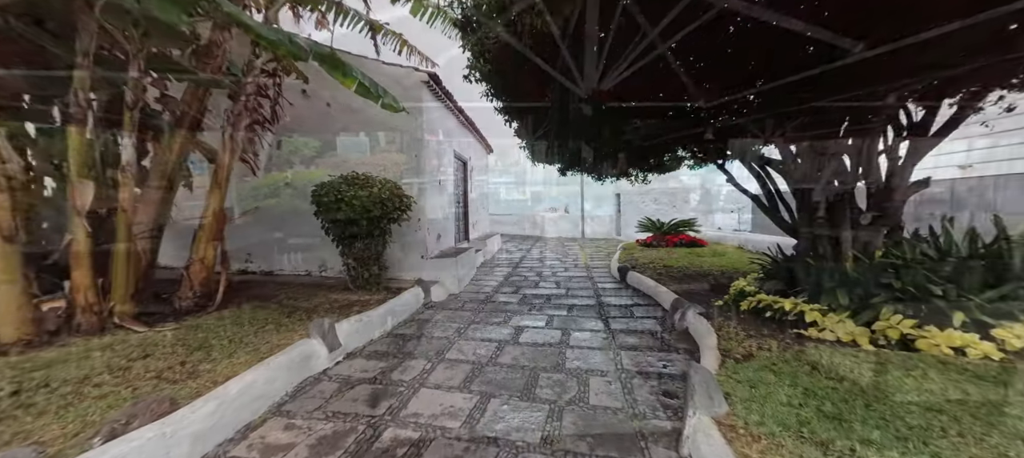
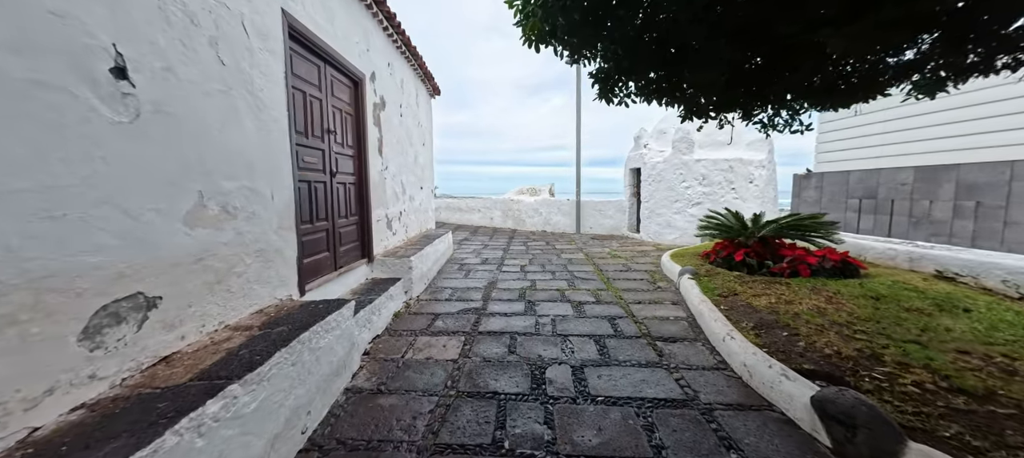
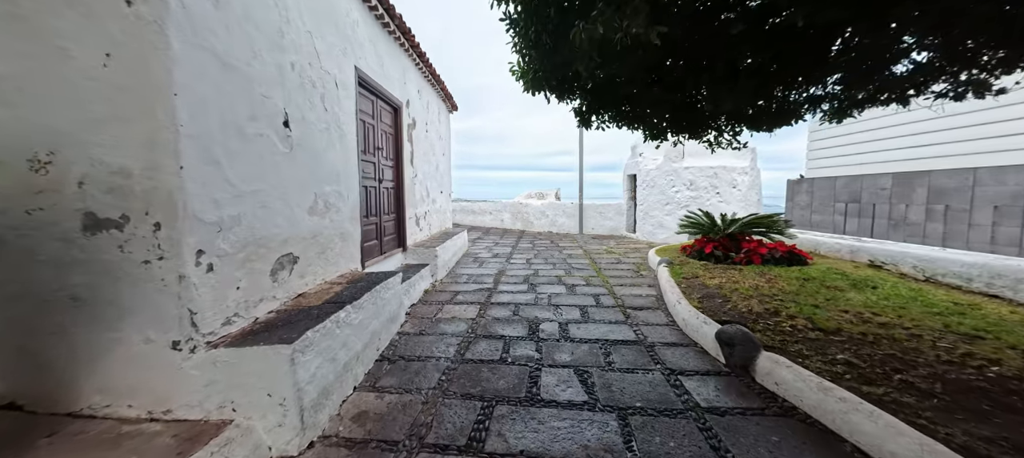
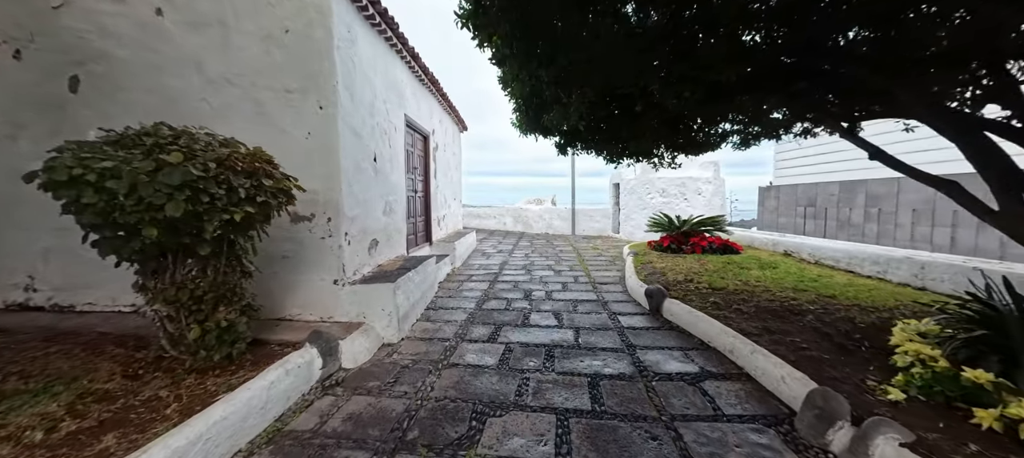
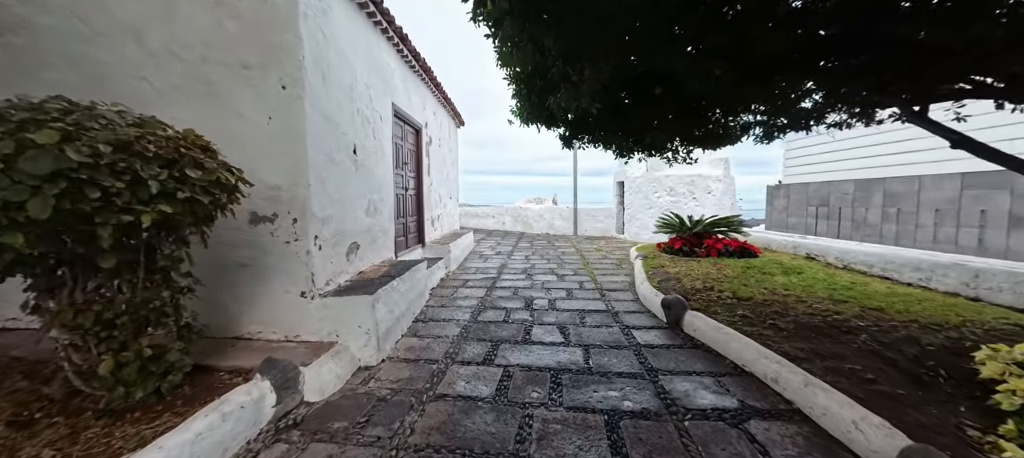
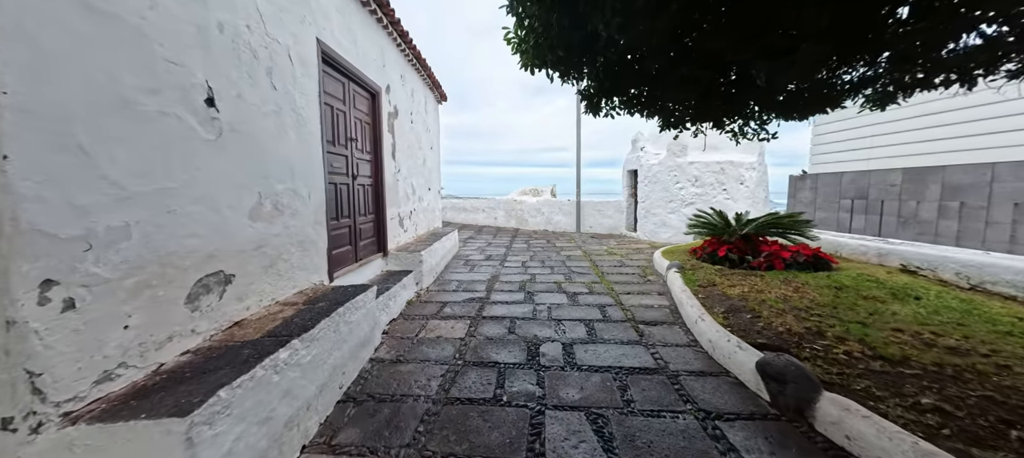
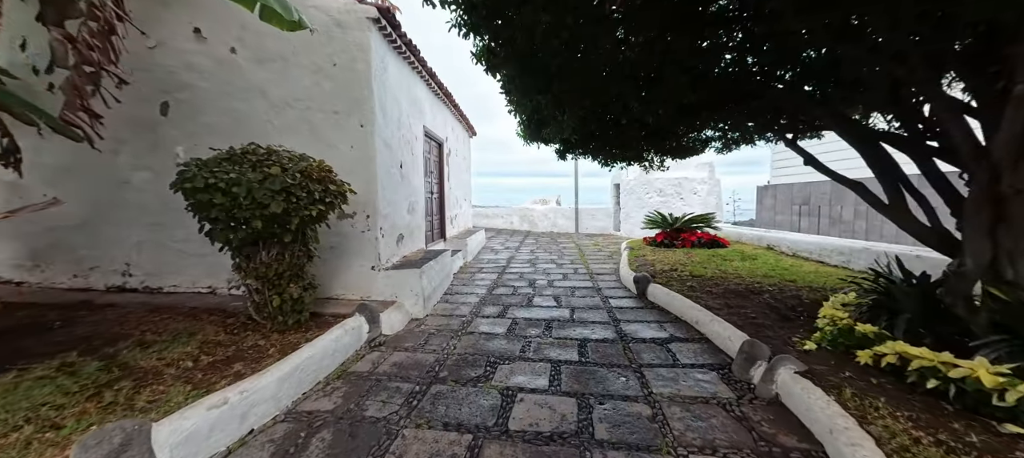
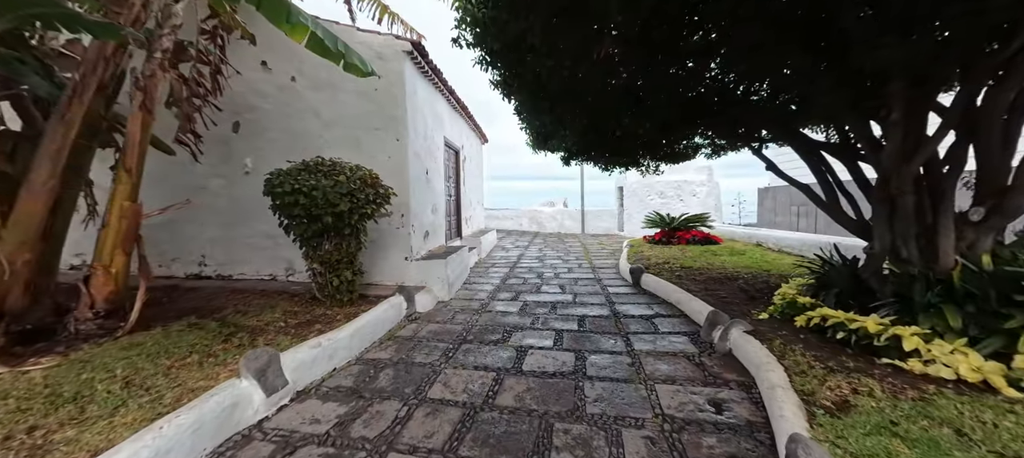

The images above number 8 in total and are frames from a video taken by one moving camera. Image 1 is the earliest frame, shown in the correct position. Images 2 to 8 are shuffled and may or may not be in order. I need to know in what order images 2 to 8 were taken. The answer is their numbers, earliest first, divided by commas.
8, 7, 4, 5, 3, 6, 2
